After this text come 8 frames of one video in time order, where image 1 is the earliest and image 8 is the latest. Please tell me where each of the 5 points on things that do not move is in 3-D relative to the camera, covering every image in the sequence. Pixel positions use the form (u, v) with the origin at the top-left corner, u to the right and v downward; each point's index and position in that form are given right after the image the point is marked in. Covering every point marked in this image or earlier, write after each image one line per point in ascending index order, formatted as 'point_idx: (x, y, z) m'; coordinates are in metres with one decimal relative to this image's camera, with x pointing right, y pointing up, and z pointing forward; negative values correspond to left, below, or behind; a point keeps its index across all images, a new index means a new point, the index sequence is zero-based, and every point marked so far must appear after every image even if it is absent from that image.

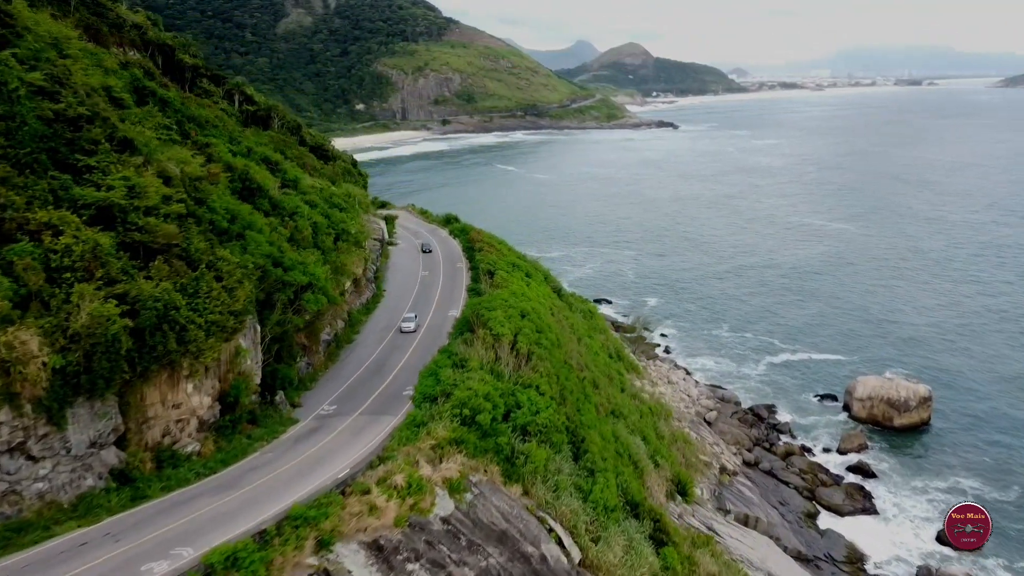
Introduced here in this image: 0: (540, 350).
0: (+0.6, -1.4, +17.7) m
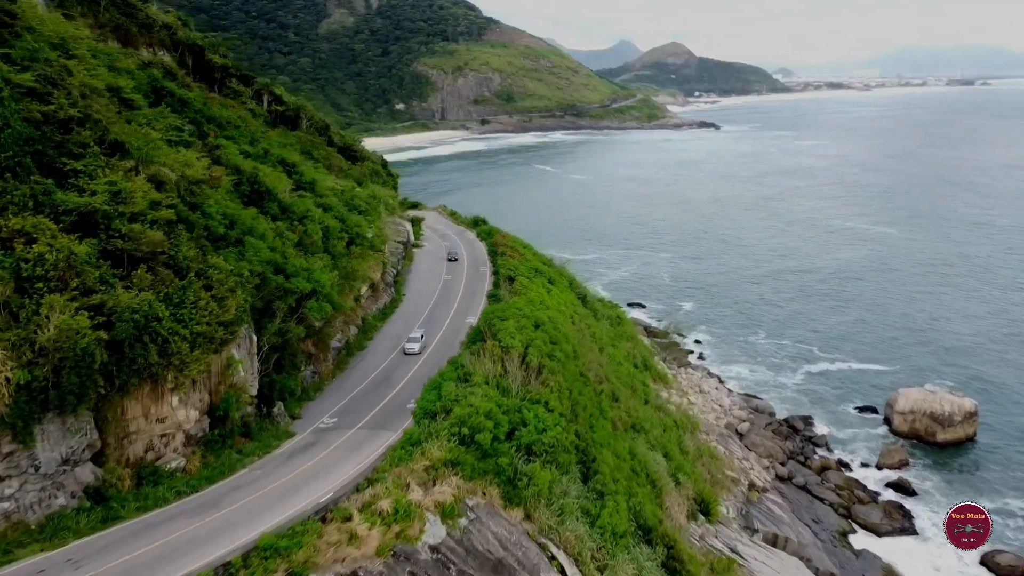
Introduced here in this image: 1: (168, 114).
0: (+0.9, -1.6, +16.9) m
1: (-8.6, +4.3, +20.1) m
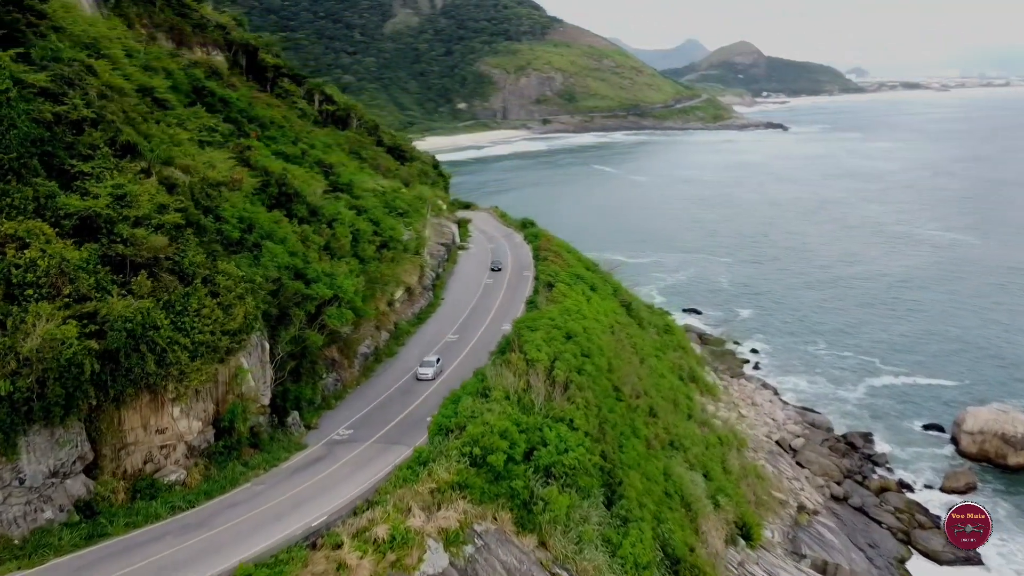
0: (+1.4, -1.8, +16.1) m
1: (-7.7, +4.3, +19.9) m
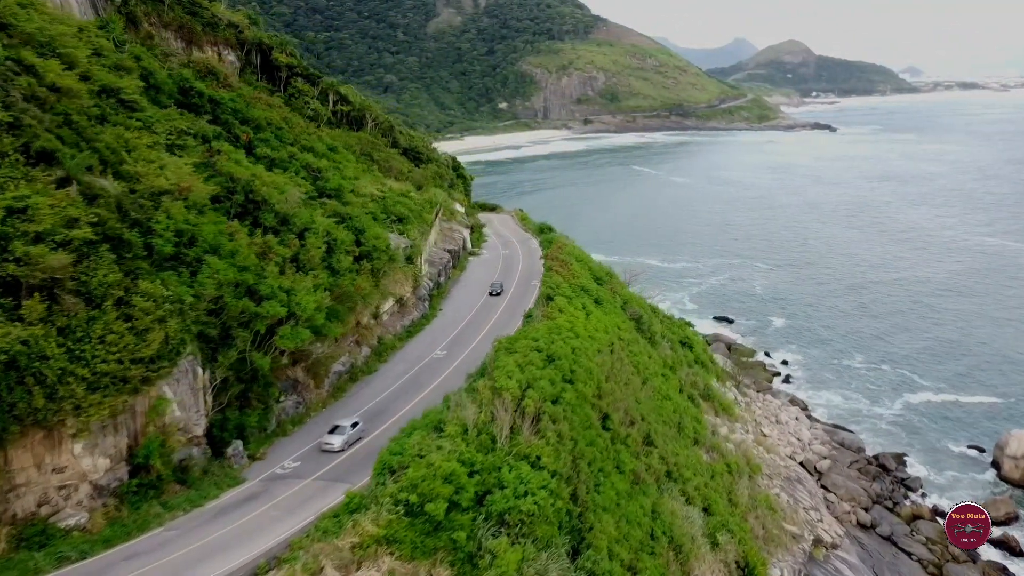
0: (+0.8, -2.2, +14.7) m
1: (-7.9, +4.0, +19.0) m
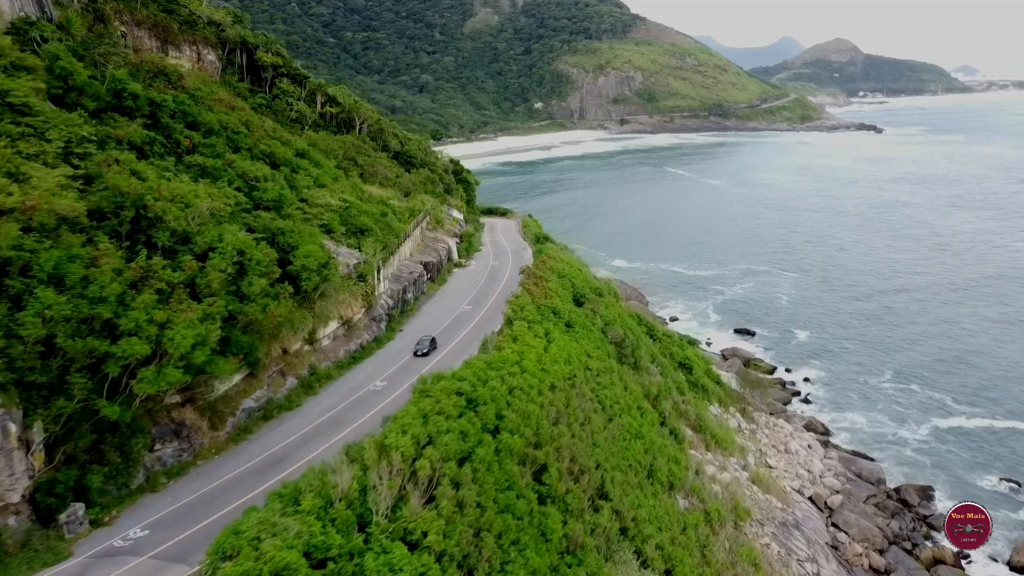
0: (-0.7, -2.8, +12.4) m
1: (-9.2, +3.5, +17.2) m
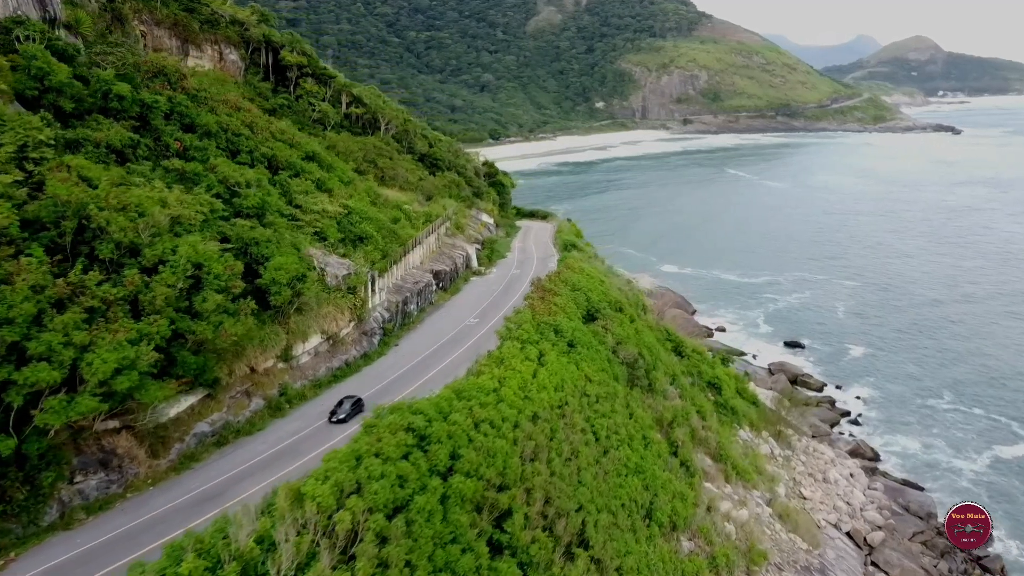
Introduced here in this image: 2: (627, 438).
0: (-1.6, -3.2, +11.0) m
1: (-9.5, +3.3, +16.4) m
2: (+2.7, -3.5, +19.1) m
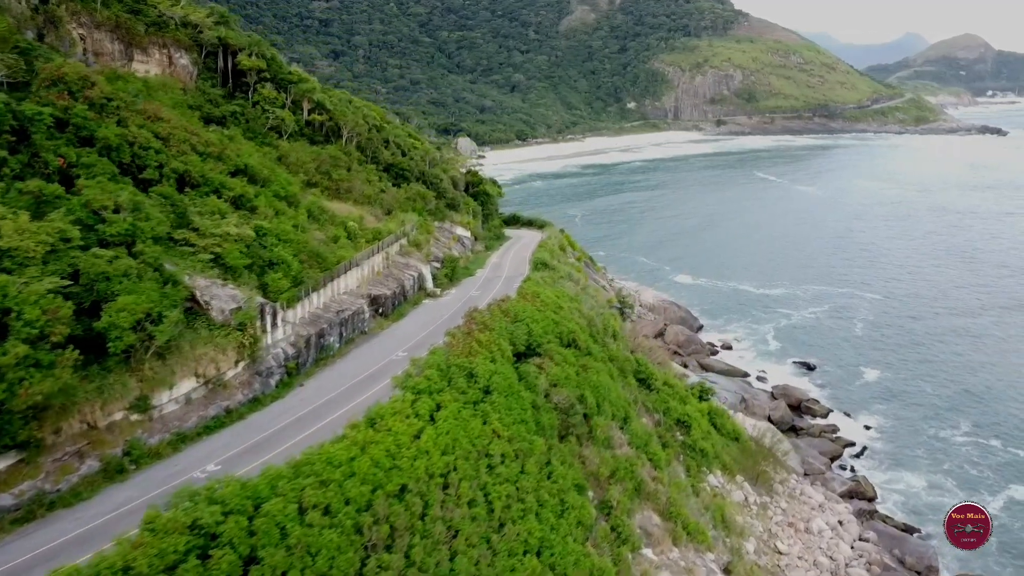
0: (-4.1, -4.0, +8.7) m
1: (-11.8, +2.5, +14.4) m
2: (+0.5, -4.4, +16.6) m
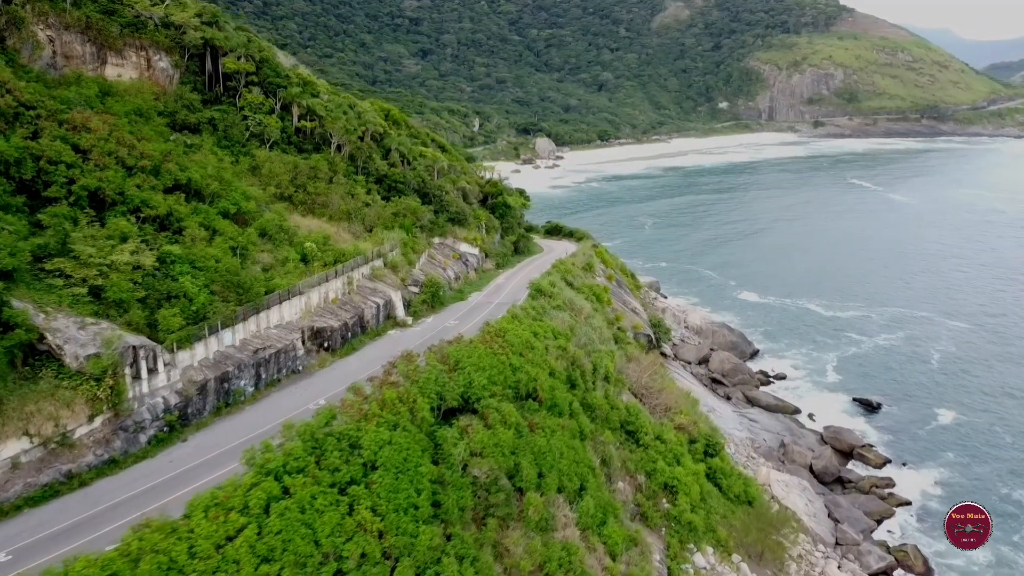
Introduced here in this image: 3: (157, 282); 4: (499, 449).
0: (-7.3, -5.0, +6.0) m
1: (-14.0, +1.9, +12.5) m
2: (-1.8, -5.5, +13.3) m
3: (-8.2, +0.1, +18.8) m
4: (-0.1, -3.6, +18.1) m
